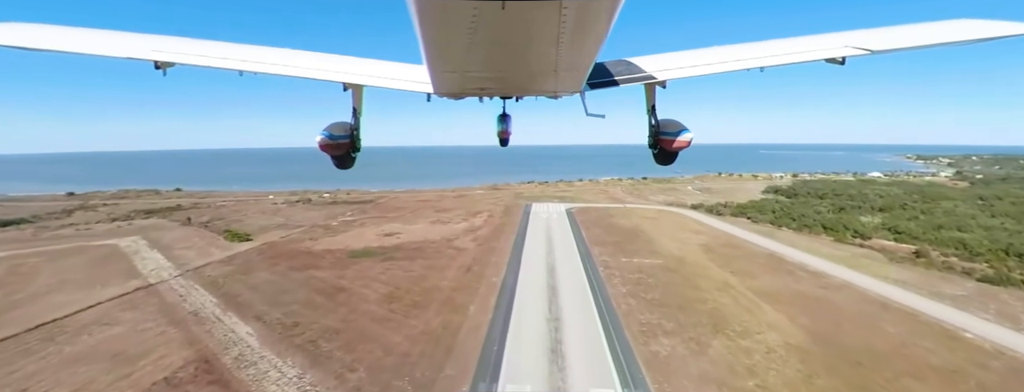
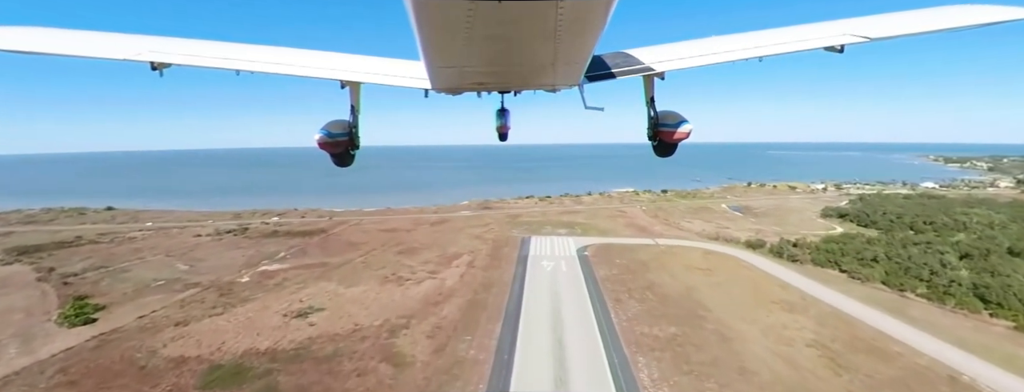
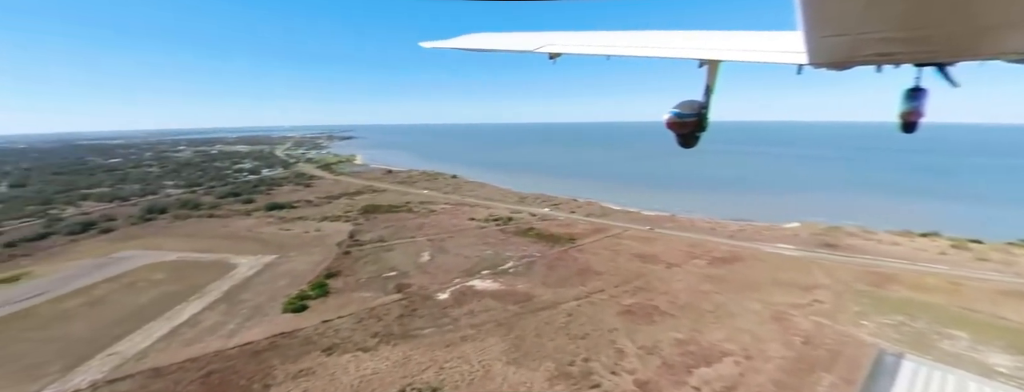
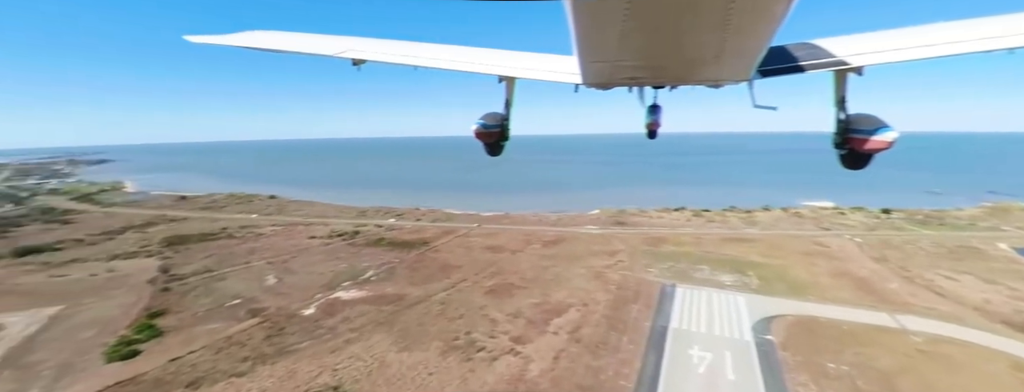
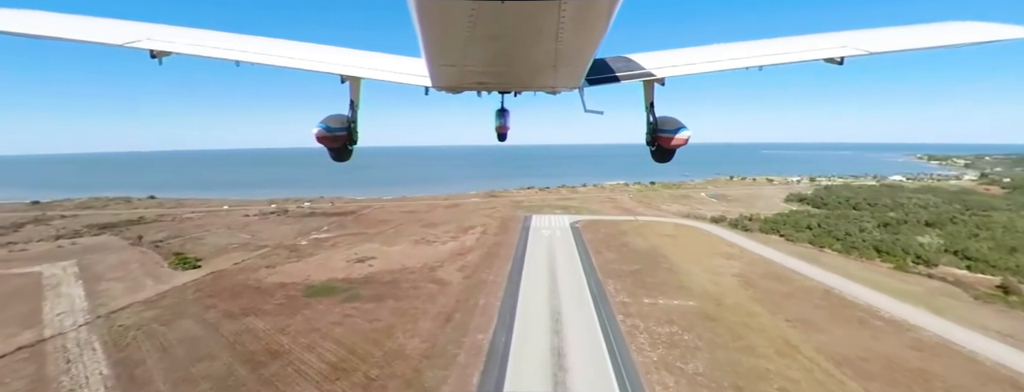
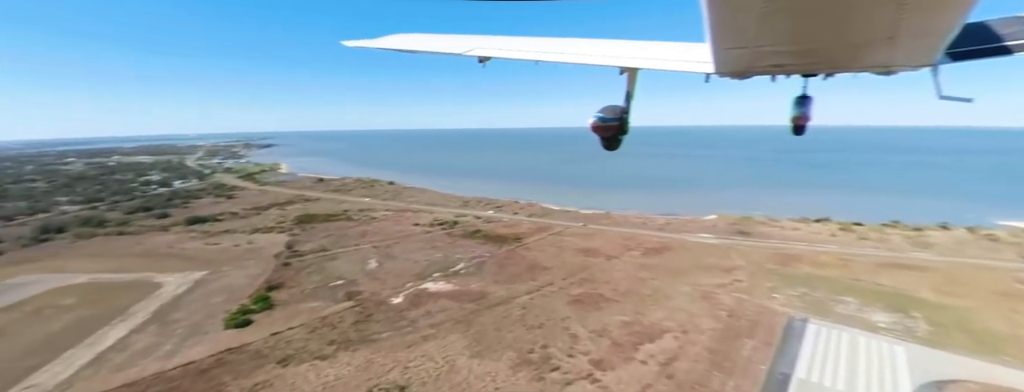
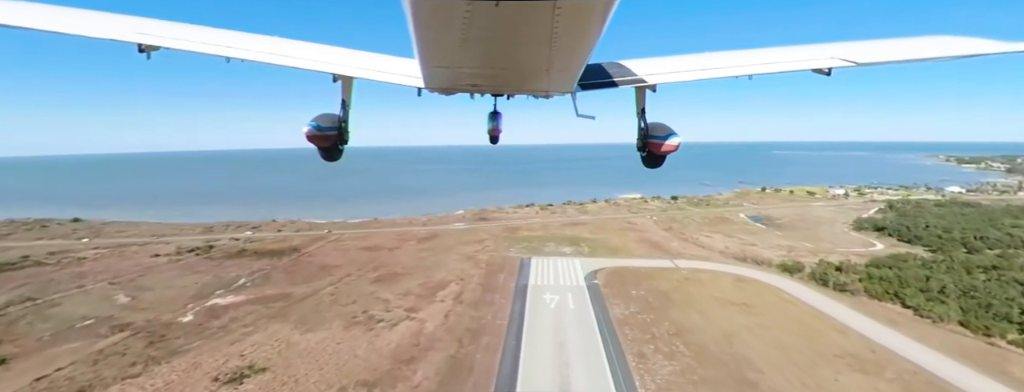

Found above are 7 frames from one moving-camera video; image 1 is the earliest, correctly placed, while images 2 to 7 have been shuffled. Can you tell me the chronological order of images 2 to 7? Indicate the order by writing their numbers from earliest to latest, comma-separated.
5, 2, 7, 4, 6, 3
